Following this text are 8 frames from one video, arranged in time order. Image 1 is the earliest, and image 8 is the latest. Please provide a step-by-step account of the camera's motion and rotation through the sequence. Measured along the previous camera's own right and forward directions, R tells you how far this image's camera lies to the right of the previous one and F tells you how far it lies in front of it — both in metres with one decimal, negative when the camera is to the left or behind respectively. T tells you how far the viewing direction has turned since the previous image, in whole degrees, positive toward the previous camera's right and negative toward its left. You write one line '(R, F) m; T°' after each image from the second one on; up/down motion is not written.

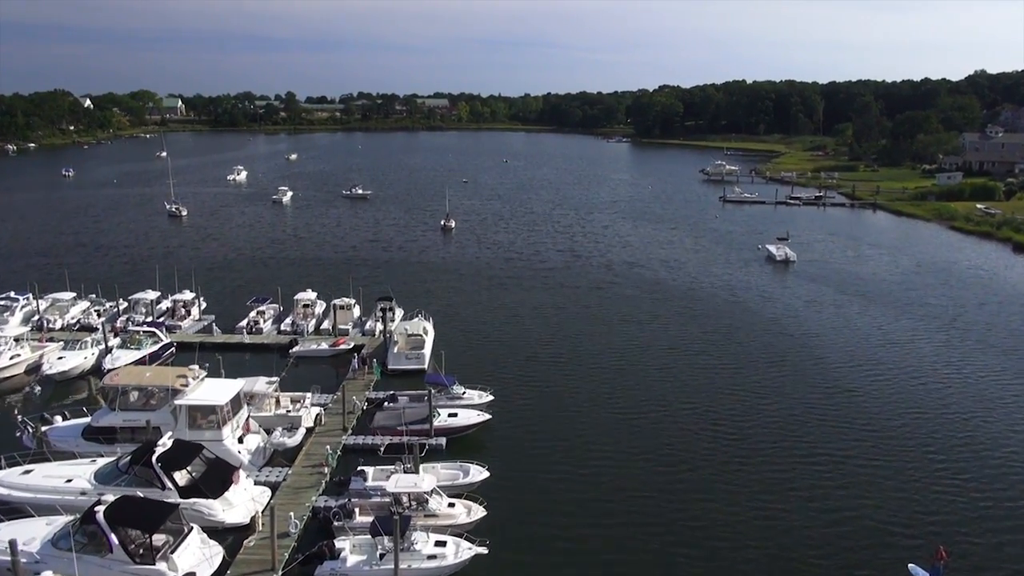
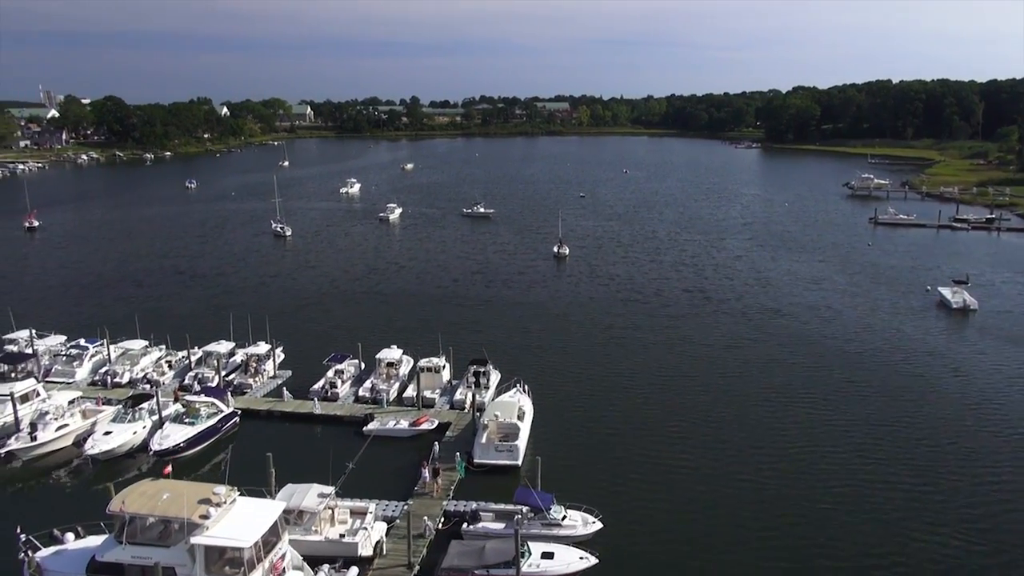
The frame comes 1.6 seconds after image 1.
(0.0, +4.4) m; -8°
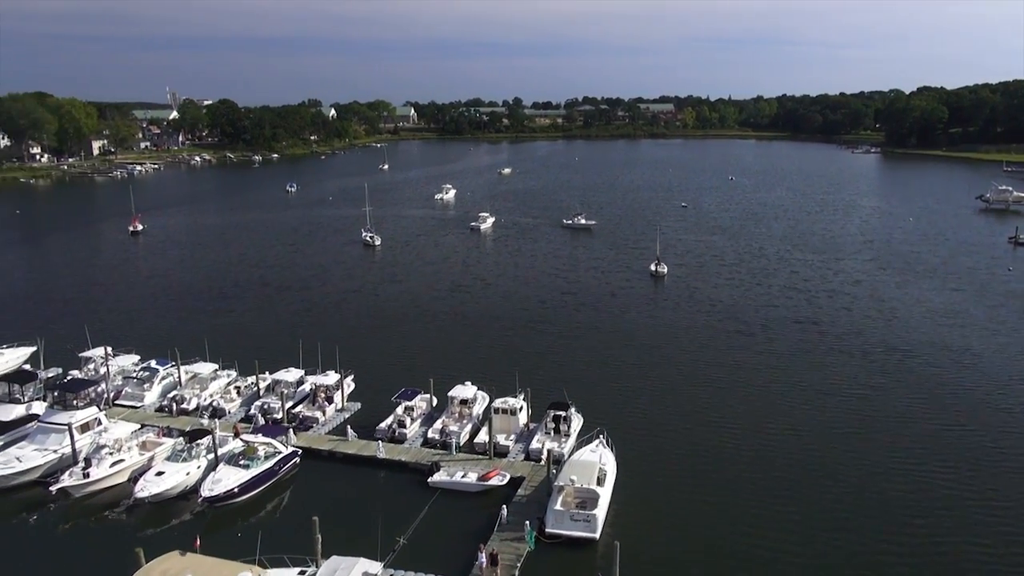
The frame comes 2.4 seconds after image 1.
(+0.3, +2.3) m; -7°
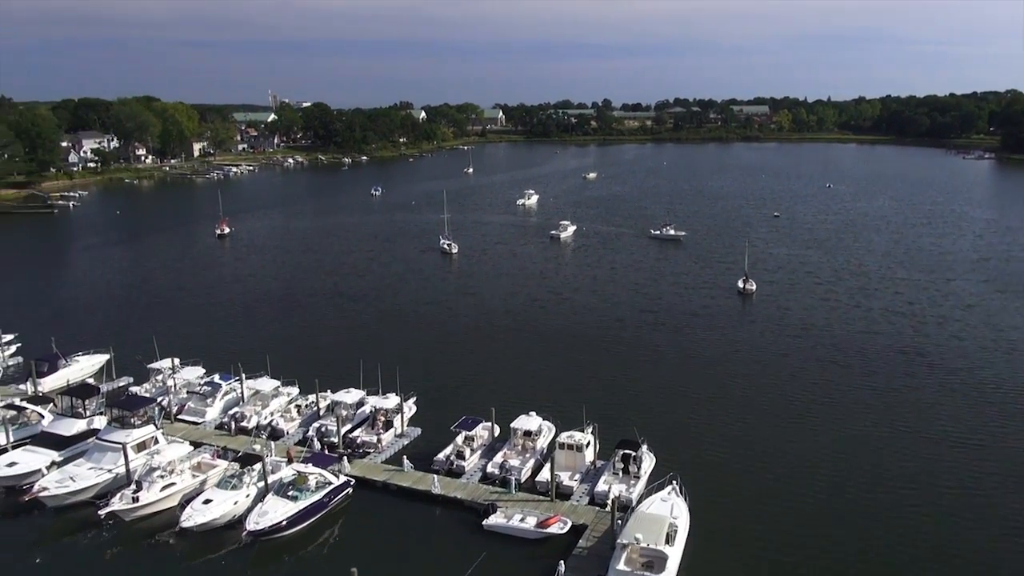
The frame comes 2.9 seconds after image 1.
(+0.4, +1.5) m; -6°
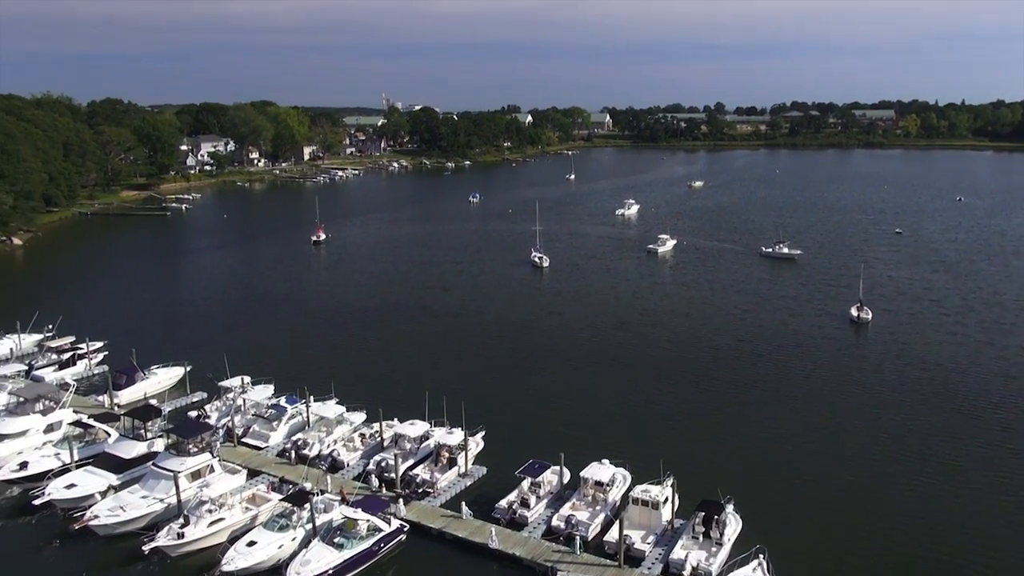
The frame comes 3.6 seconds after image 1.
(+0.7, +1.8) m; -7°
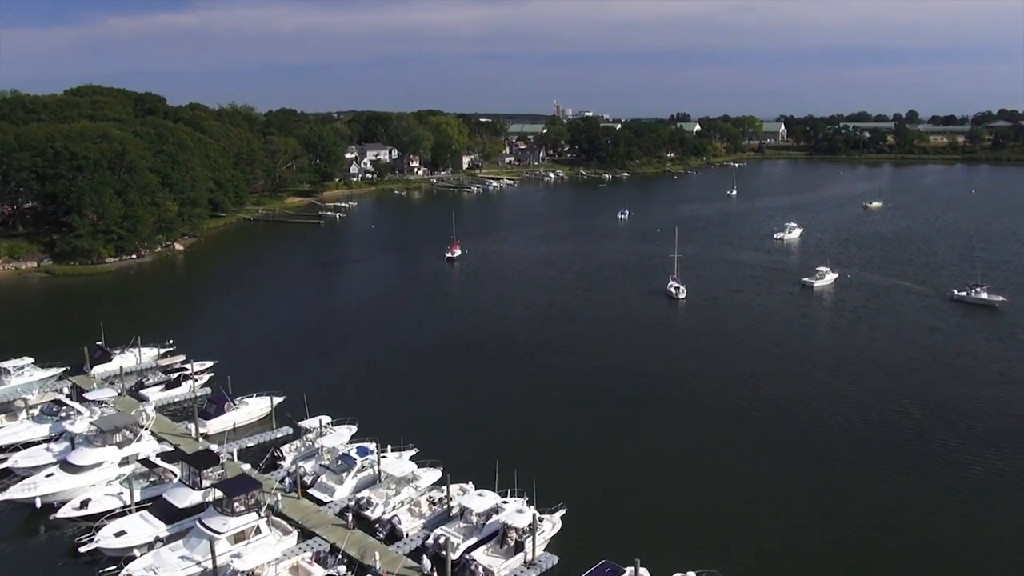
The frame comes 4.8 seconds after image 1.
(+1.7, +3.0) m; -12°
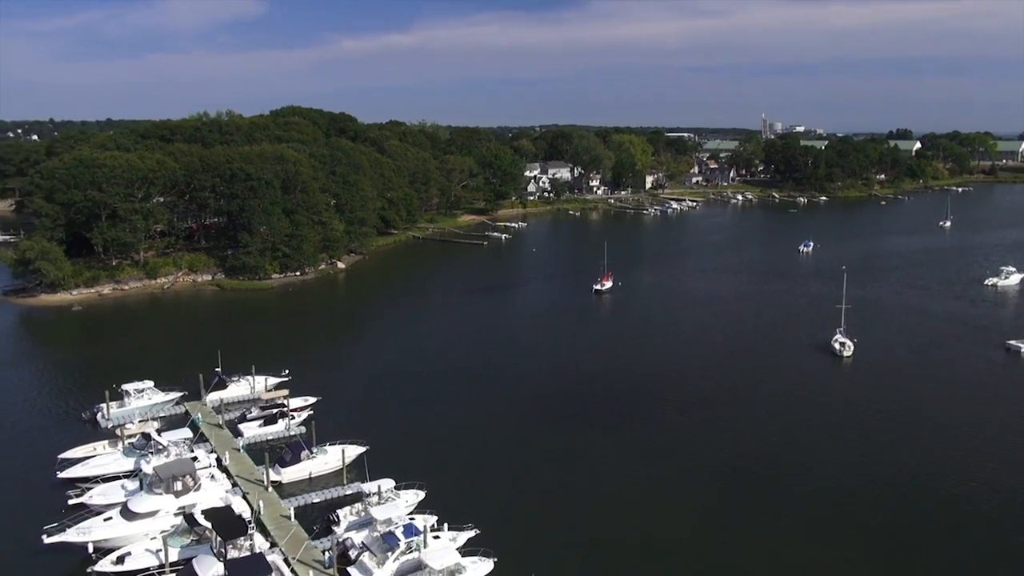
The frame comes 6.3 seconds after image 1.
(+2.9, +3.2) m; -14°
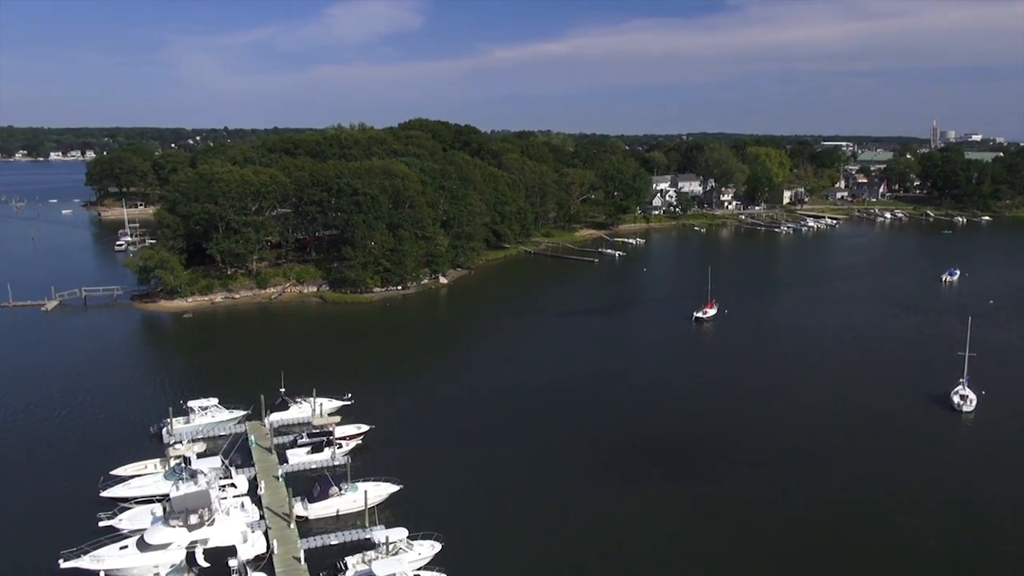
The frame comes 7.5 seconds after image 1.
(+3.1, +1.9) m; -10°
